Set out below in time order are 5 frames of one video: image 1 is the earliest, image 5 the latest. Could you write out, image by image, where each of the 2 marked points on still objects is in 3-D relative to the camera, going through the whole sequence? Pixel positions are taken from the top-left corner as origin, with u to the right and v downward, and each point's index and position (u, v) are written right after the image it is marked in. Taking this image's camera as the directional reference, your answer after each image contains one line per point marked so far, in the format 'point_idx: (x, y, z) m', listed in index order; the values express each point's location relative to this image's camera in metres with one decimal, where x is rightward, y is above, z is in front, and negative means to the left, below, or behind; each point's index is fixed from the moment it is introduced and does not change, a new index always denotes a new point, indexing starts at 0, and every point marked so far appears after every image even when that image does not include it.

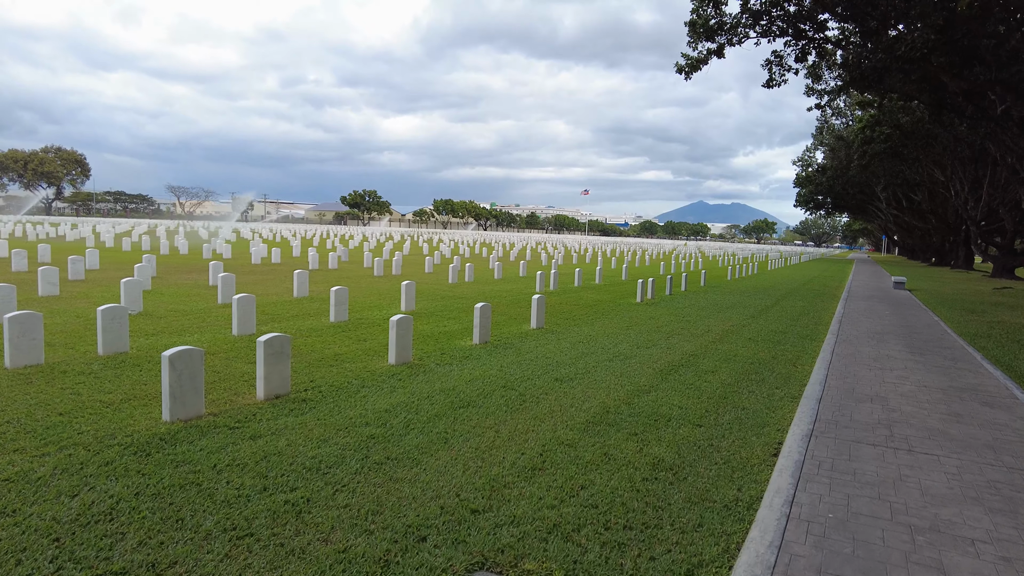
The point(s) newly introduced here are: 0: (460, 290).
0: (-1.3, -0.1, +14.9) m
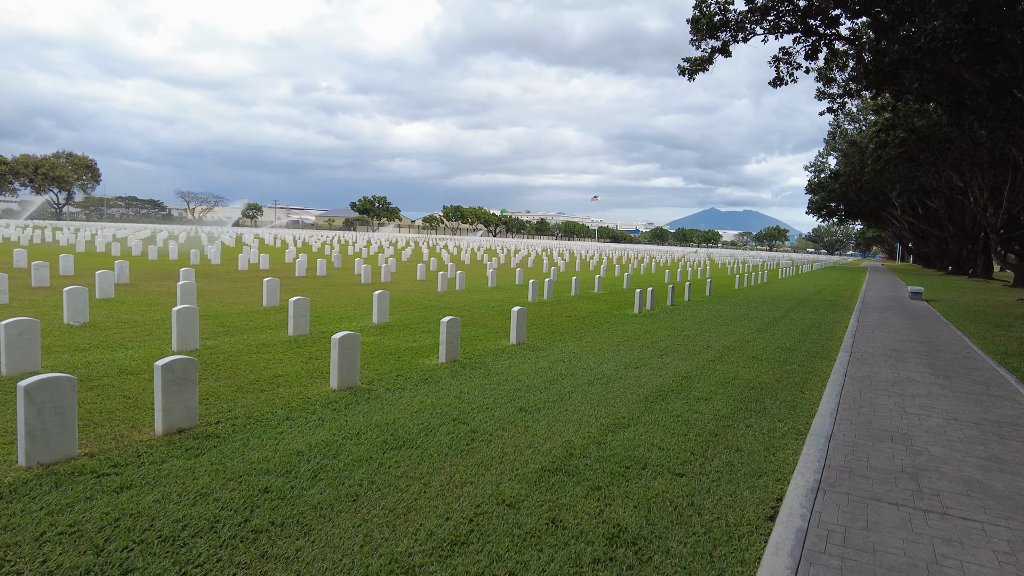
0: (-1.6, -0.3, +14.0) m
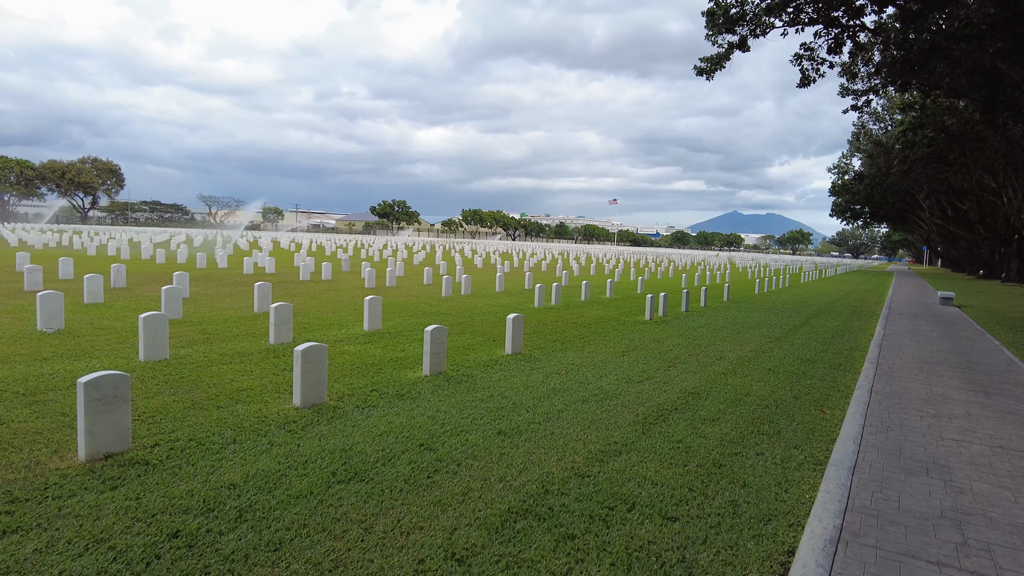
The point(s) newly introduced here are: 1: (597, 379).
0: (-1.5, -0.4, +13.5) m
1: (+1.0, -1.1, +6.9) m
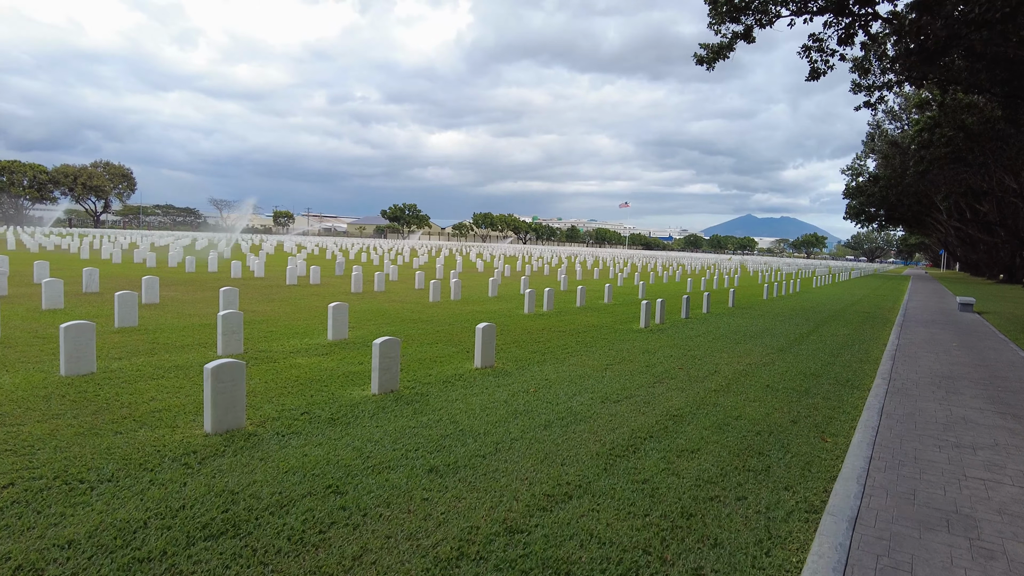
0: (-1.8, -0.5, +12.7) m
1: (+0.6, -1.2, +6.1) m
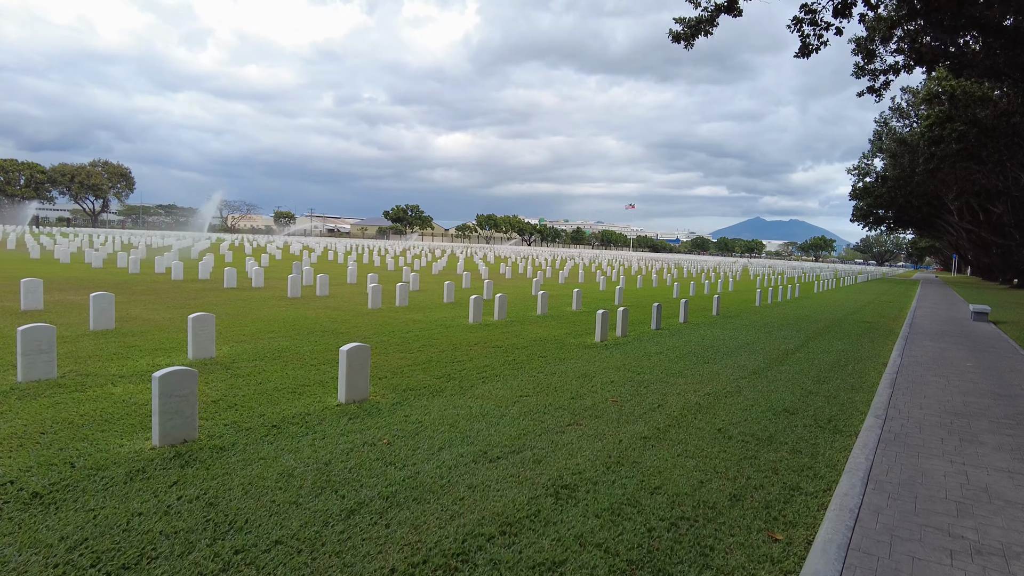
0: (-3.0, -0.6, +11.1) m
1: (-0.6, -1.3, +4.4) m
